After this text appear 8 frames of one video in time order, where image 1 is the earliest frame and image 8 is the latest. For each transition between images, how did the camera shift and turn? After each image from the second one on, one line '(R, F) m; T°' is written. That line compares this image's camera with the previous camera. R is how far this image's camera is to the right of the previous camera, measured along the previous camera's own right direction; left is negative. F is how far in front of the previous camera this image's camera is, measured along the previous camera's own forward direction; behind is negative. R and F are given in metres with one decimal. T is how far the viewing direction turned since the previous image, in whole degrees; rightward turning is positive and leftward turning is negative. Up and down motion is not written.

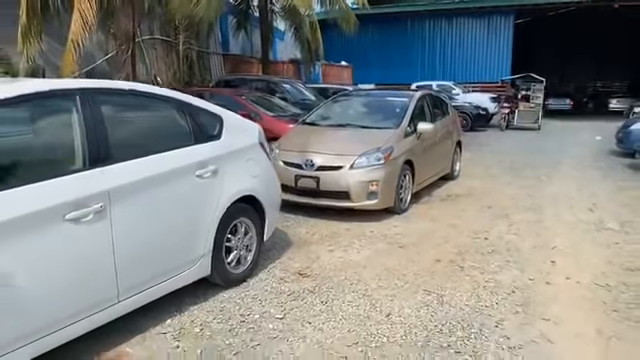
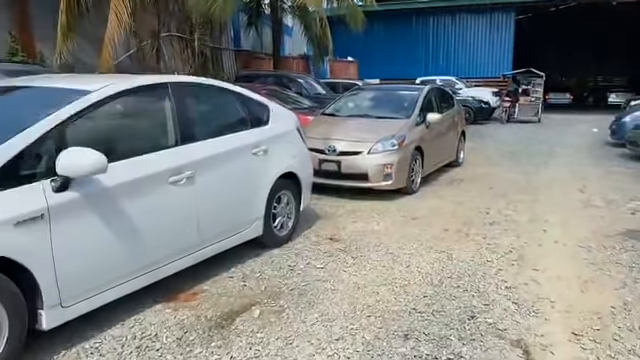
(-0.3, -0.9) m; 0°
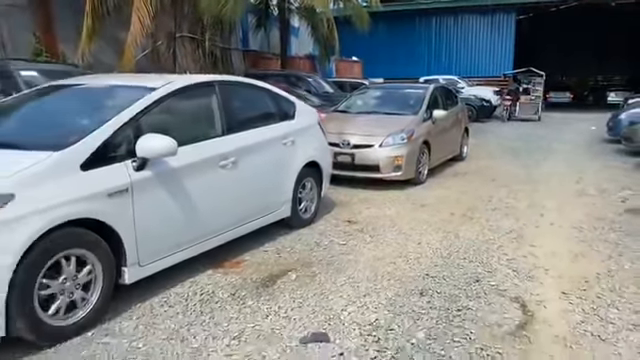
(-0.2, -0.6) m; 0°
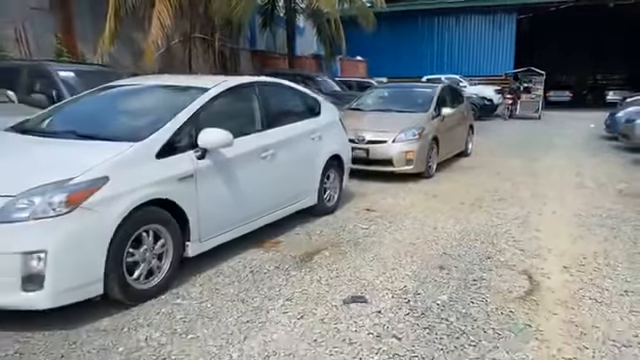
(-0.3, -0.6) m; 0°
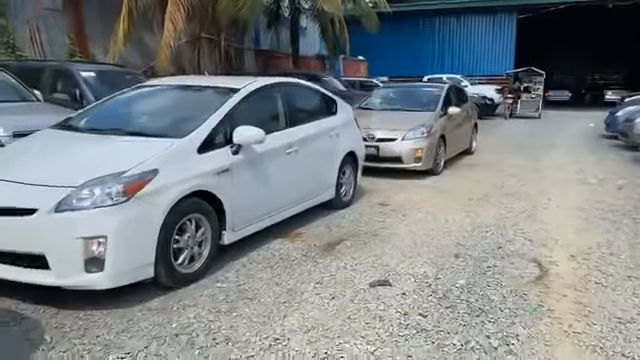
(-0.2, -0.3) m; 0°
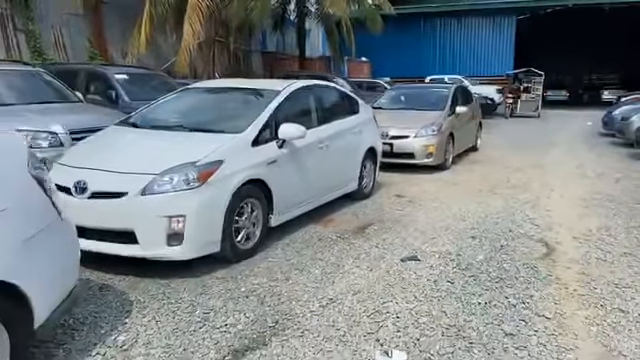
(-0.3, -0.6) m; 0°
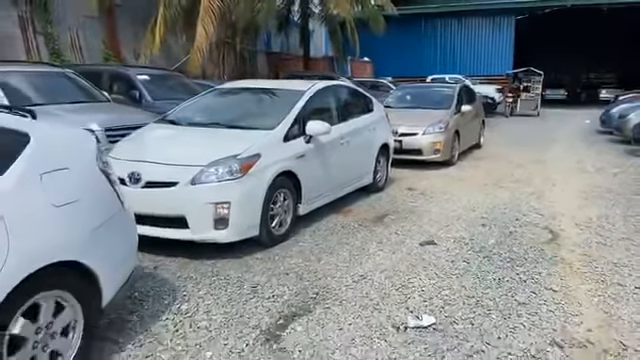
(-0.3, -0.5) m; 0°
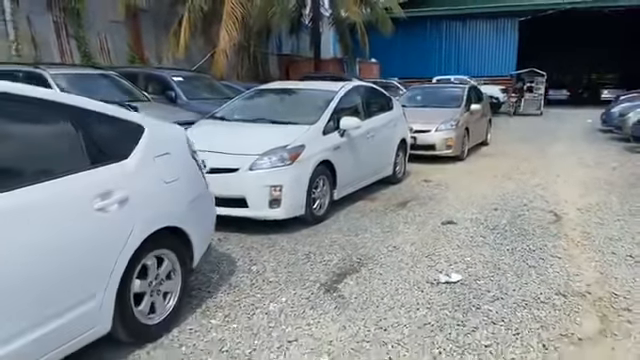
(-0.4, -0.8) m; 0°
